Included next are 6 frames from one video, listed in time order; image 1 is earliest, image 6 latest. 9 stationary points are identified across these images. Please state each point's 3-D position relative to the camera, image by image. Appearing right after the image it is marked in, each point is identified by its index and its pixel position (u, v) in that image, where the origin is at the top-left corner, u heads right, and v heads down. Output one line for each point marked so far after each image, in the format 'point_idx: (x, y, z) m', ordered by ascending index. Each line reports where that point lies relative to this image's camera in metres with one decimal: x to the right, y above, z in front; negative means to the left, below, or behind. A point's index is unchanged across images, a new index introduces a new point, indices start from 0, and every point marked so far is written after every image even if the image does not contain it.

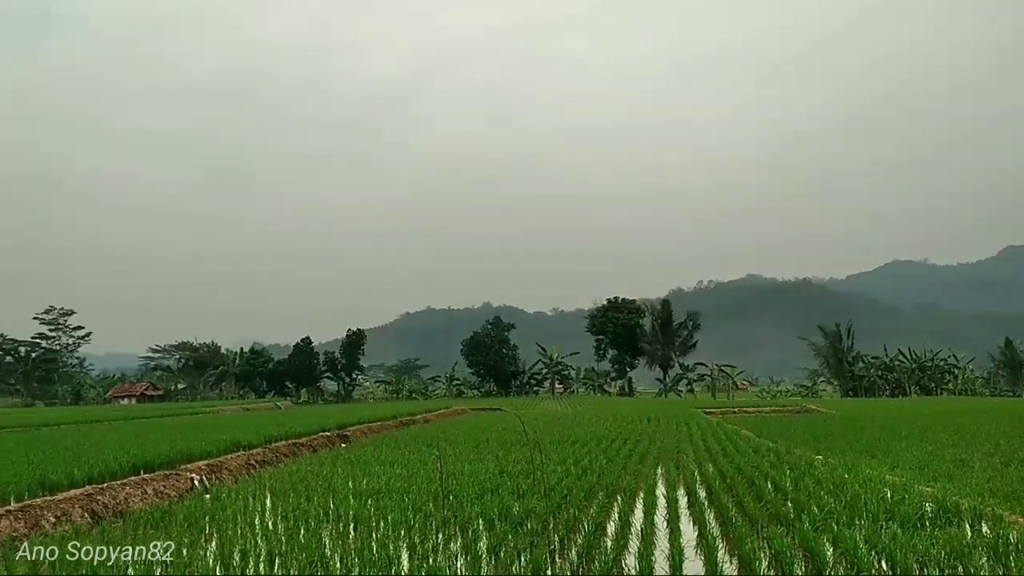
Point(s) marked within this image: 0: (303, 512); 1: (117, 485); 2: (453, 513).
0: (-3.1, -3.3, +9.8) m
1: (-6.2, -3.1, +10.6) m
2: (-0.9, -3.2, +9.6) m
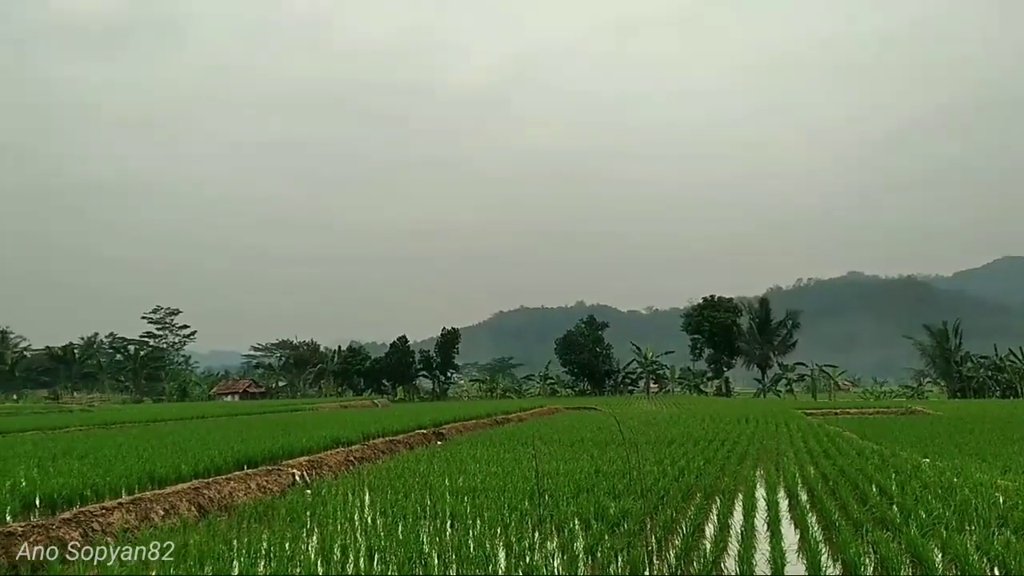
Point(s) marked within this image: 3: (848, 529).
0: (-1.7, -3.2, +9.9) m
1: (-4.7, -3.1, +10.9) m
2: (+0.5, -3.2, +9.6) m
3: (+4.5, -3.2, +8.9) m
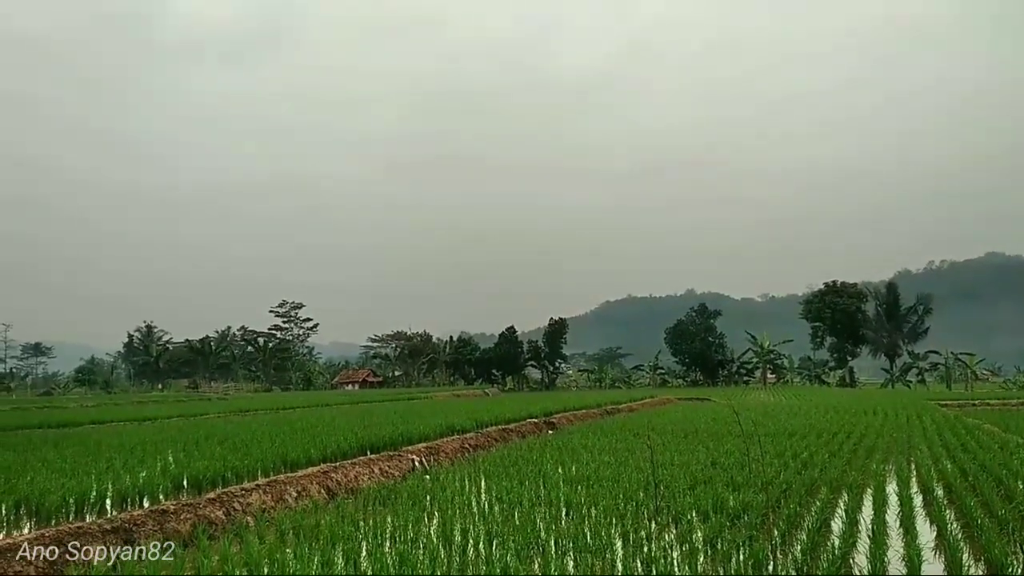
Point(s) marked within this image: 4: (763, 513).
0: (0.0, -3.1, +10.1) m
1: (-2.9, -3.0, +11.5) m
2: (+2.2, -3.1, +9.6) m
3: (+6.0, -3.0, +8.4) m
4: (+3.4, -3.0, +9.1) m
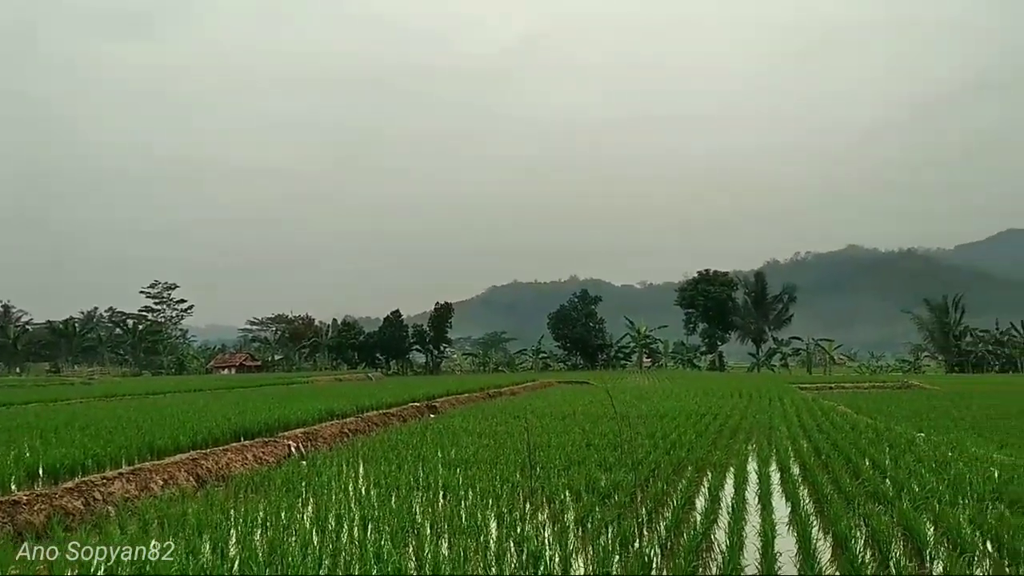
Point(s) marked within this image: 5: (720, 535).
0: (-1.8, -2.9, +10.0) m
1: (-4.8, -2.7, +11.1) m
2: (+0.4, -2.8, +9.7) m
3: (+4.3, -2.8, +8.9) m
4: (+1.7, -2.8, +9.3) m
5: (+2.7, -3.1, +8.5) m
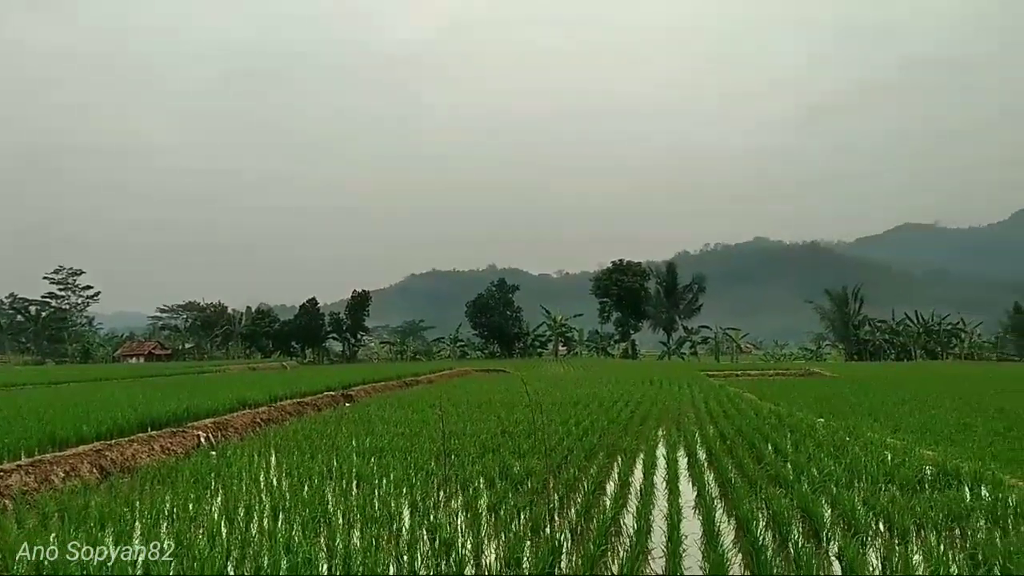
0: (-3.1, -2.7, +9.9) m
1: (-6.2, -2.5, +10.8) m
2: (-0.8, -2.7, +9.7) m
3: (+3.1, -2.7, +9.2) m
4: (+0.4, -2.7, +9.4) m
5: (+1.5, -3.0, +8.7) m
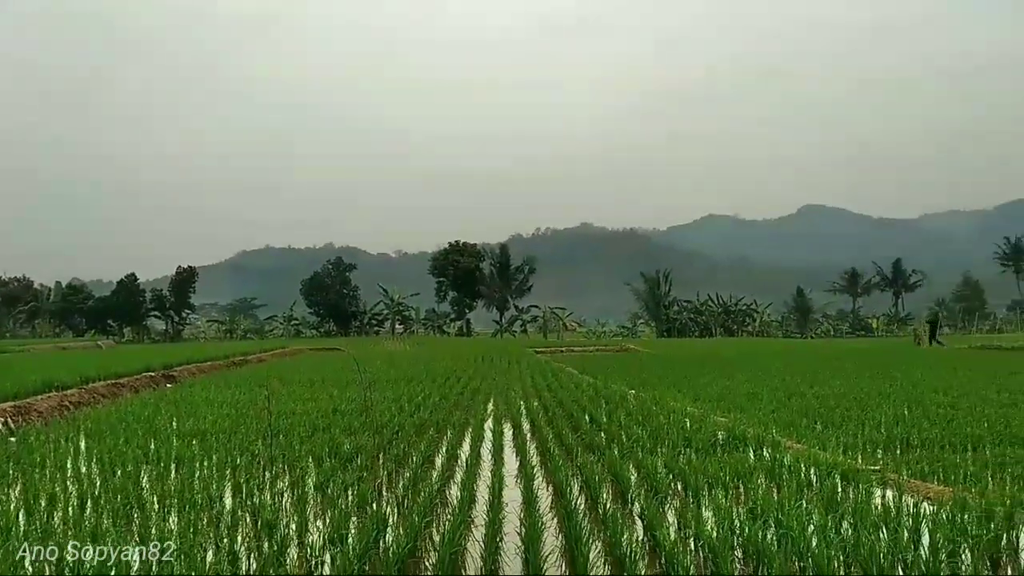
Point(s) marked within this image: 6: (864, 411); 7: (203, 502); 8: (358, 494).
0: (-5.5, -2.3, +9.4) m
1: (-8.7, -2.1, +9.7) m
2: (-3.3, -2.3, +9.6) m
3: (+0.7, -2.4, +9.9) m
4: (-2.0, -2.4, +9.6) m
5: (-0.8, -2.7, +9.2) m
6: (+5.9, -2.0, +11.2) m
7: (-3.9, -2.7, +8.5) m
8: (-2.0, -2.7, +8.7) m
